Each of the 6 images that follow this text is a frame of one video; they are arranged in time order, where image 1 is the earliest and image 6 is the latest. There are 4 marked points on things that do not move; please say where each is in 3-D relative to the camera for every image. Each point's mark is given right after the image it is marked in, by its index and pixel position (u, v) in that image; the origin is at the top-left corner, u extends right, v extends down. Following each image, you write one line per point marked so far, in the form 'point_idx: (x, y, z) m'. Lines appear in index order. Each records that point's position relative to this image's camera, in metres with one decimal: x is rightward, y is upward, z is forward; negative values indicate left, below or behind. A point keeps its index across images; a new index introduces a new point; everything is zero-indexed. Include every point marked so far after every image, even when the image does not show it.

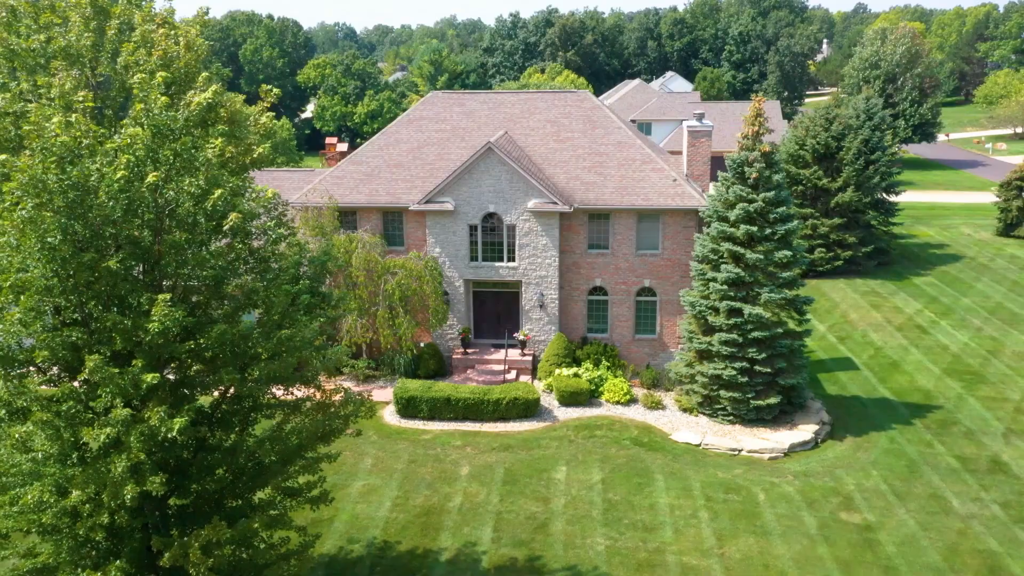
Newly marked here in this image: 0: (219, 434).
0: (-4.8, -2.4, +12.8) m
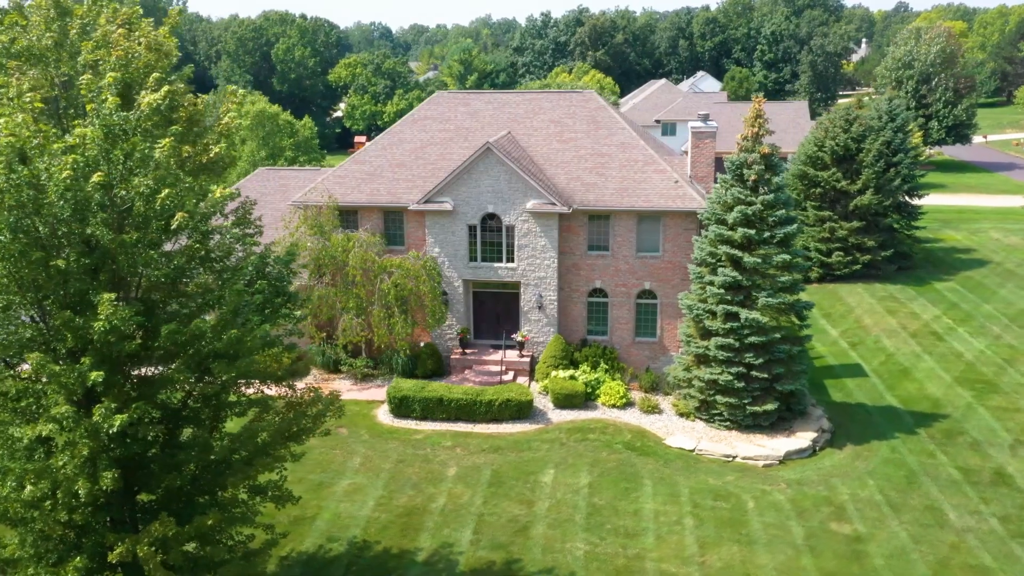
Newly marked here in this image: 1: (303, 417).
0: (-5.4, -2.4, +12.9) m
1: (-3.9, -2.4, +14.3) m
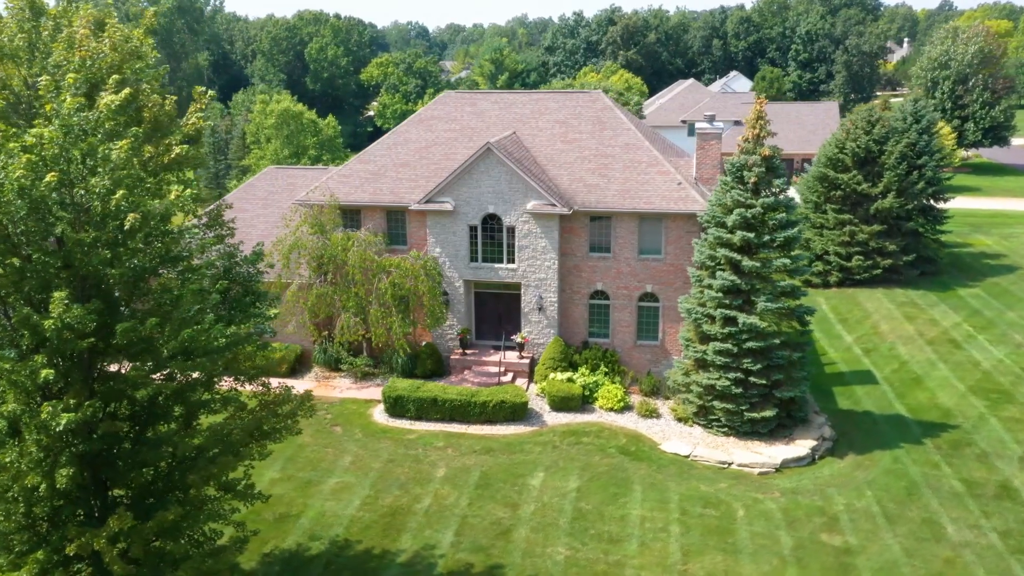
0: (-6.0, -2.3, +13.0) m
1: (-4.4, -2.4, +14.3) m
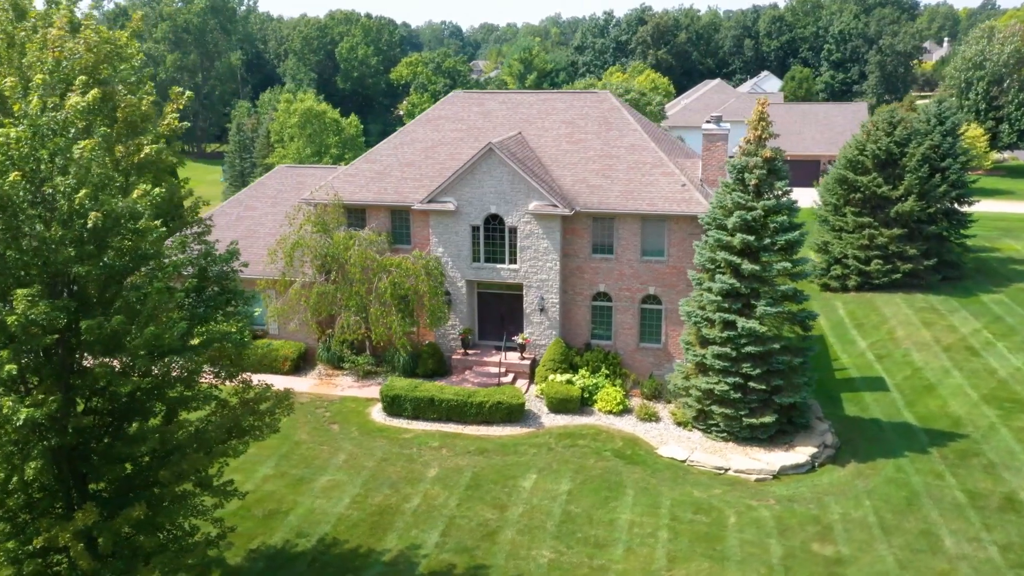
0: (-6.5, -2.3, +13.1) m
1: (-4.8, -2.4, +14.4) m
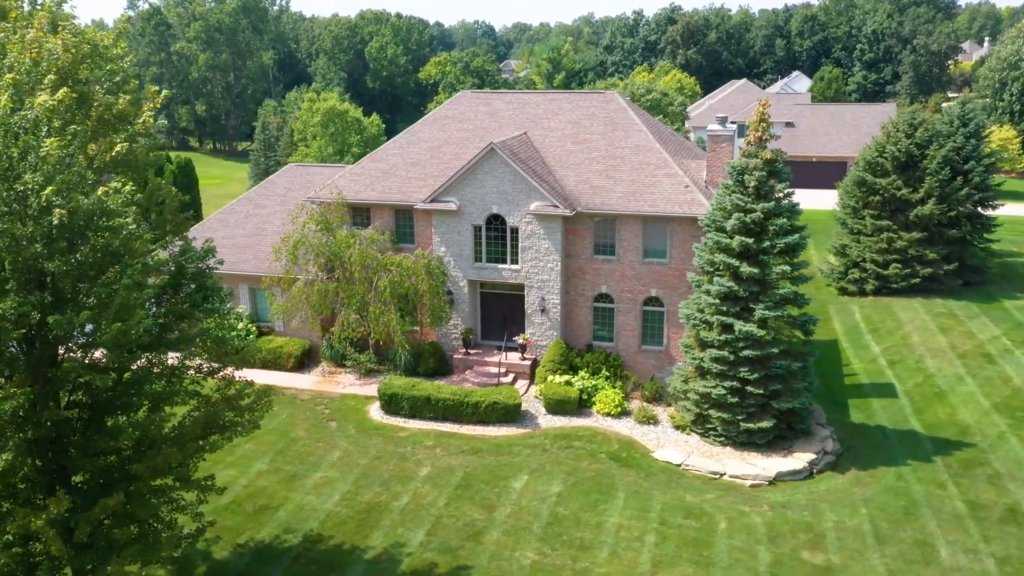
0: (-6.9, -2.2, +13.4) m
1: (-5.3, -2.3, +14.6) m
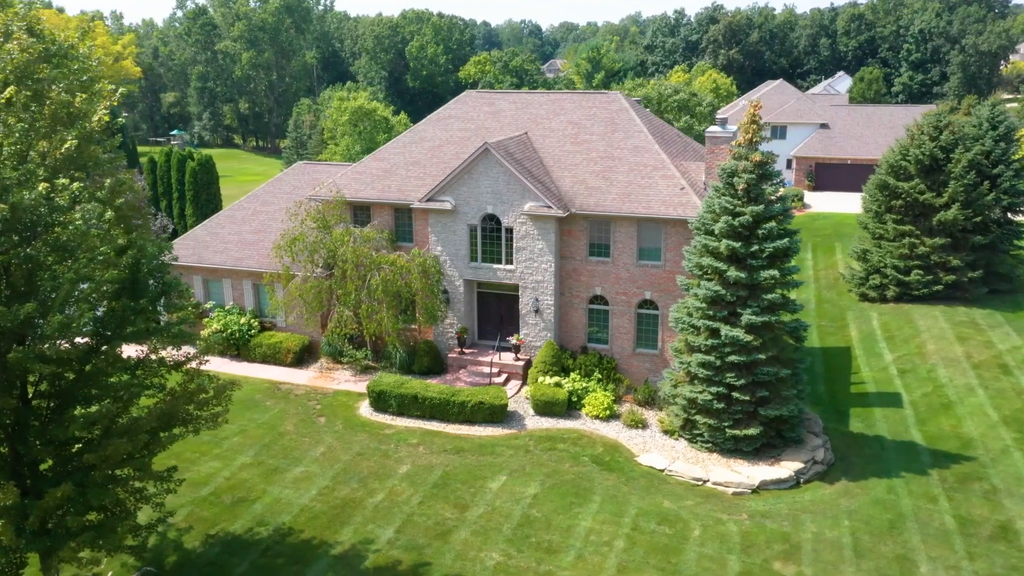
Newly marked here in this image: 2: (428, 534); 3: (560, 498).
0: (-7.8, -2.1, +13.7) m
1: (-6.1, -2.2, +14.9) m
2: (-2.0, -5.7, +18.1) m
3: (+1.2, -5.4, +19.8) m
